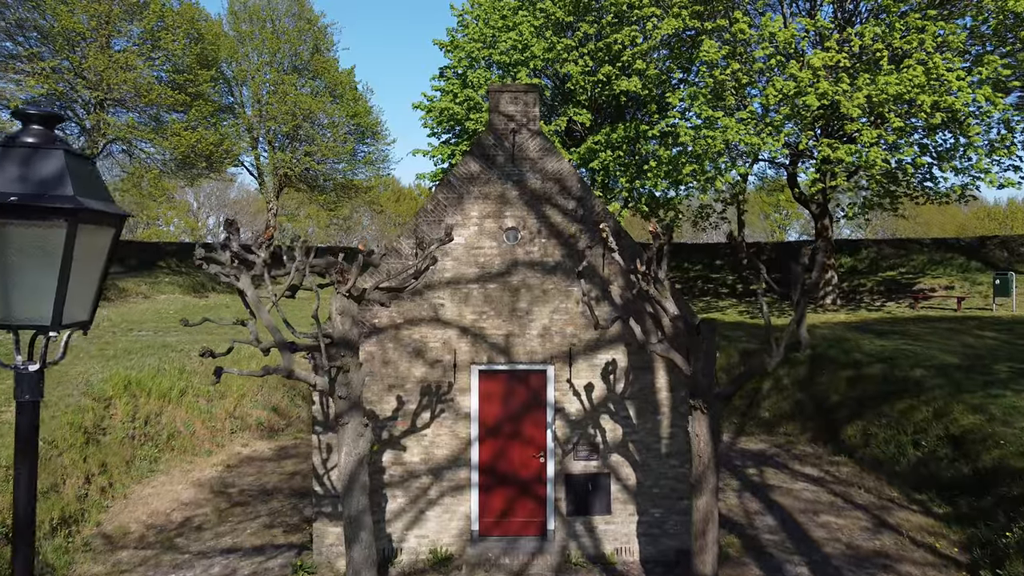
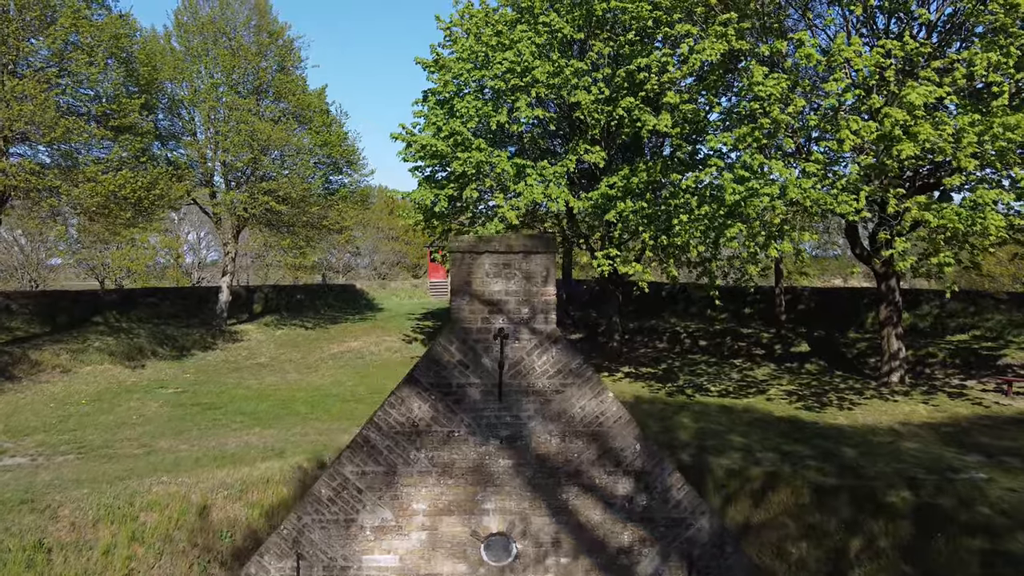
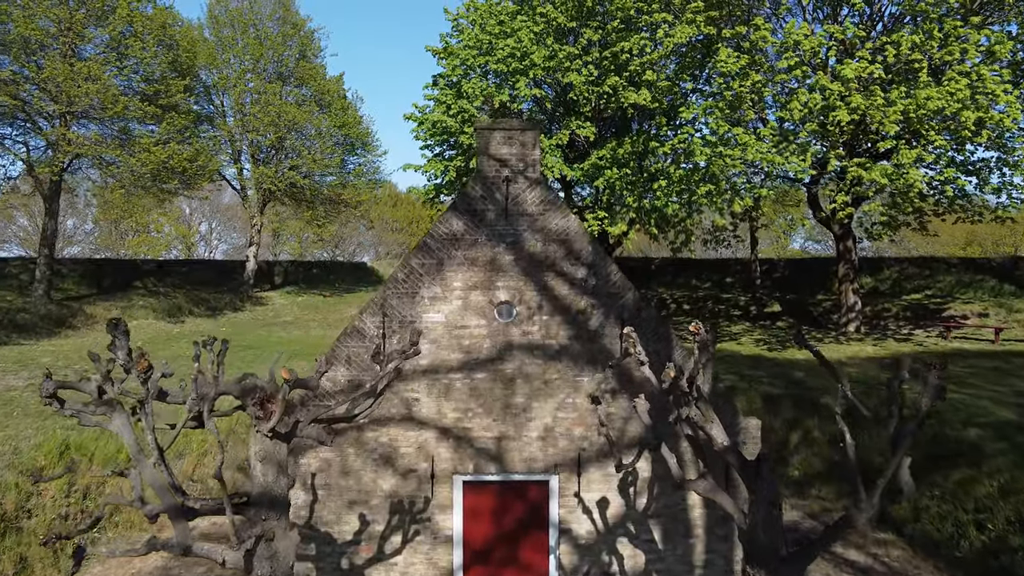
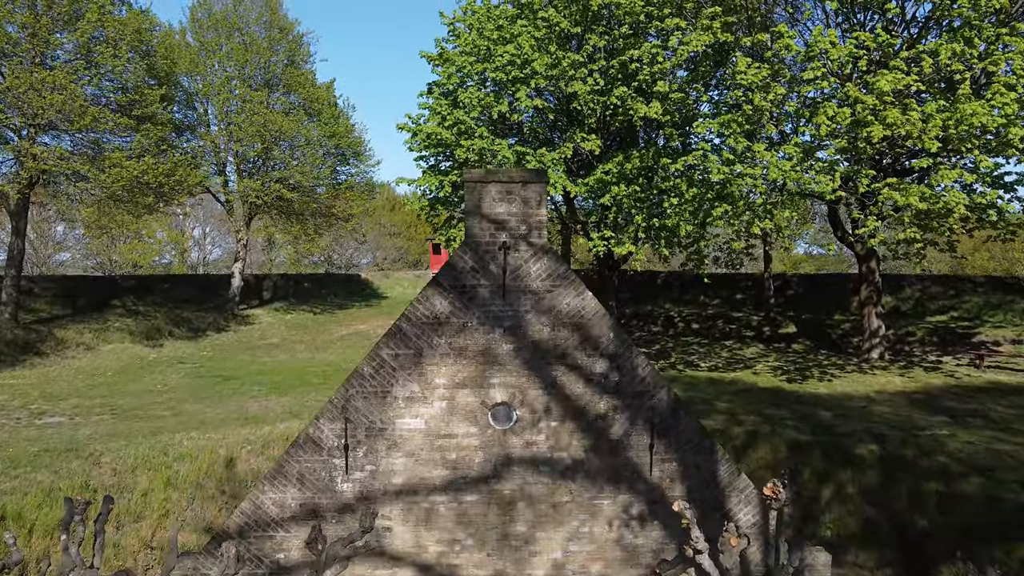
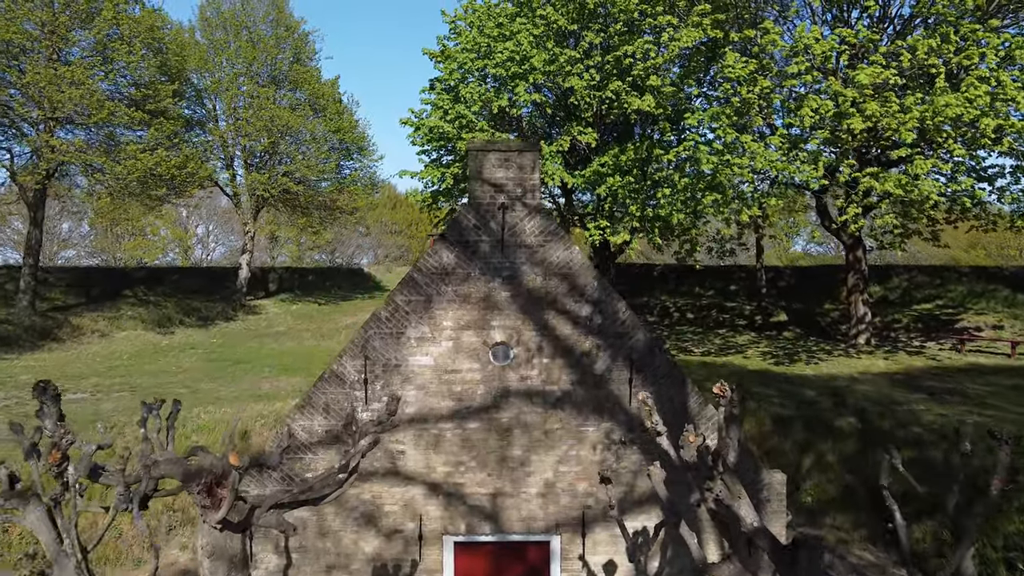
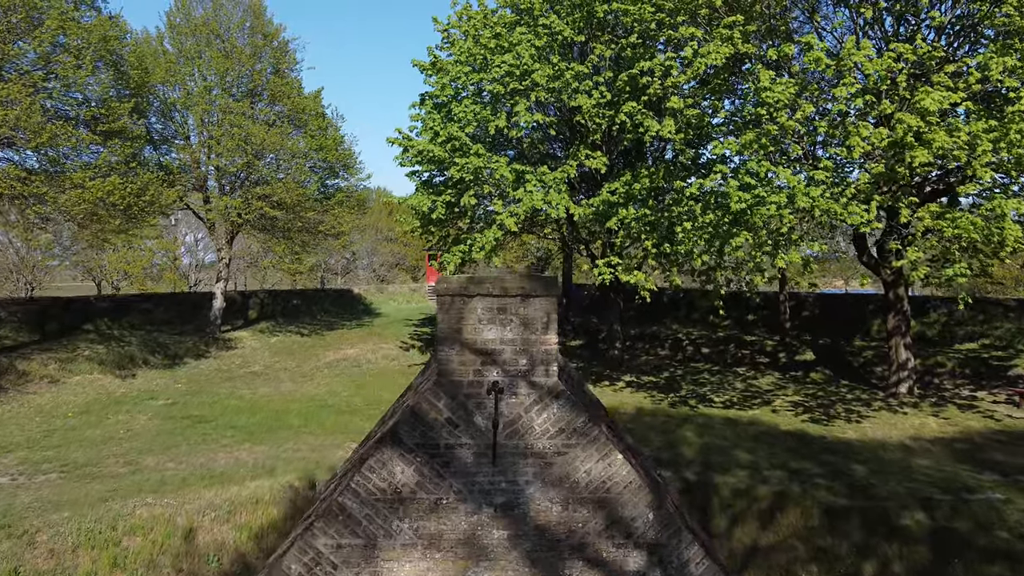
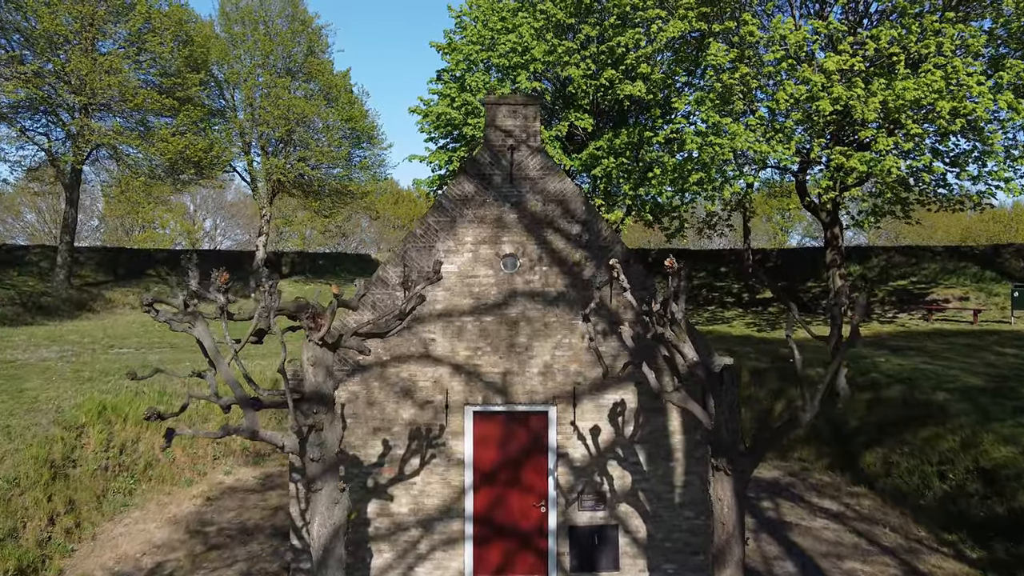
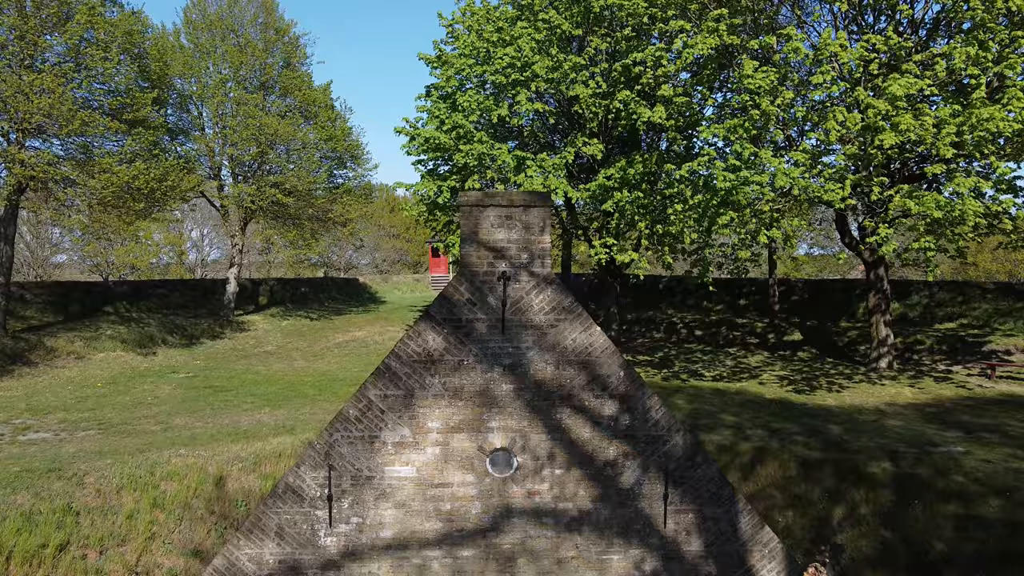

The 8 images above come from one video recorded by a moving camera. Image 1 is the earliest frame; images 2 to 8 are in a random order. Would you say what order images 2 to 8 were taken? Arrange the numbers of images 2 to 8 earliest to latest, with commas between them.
7, 3, 5, 4, 8, 2, 6
